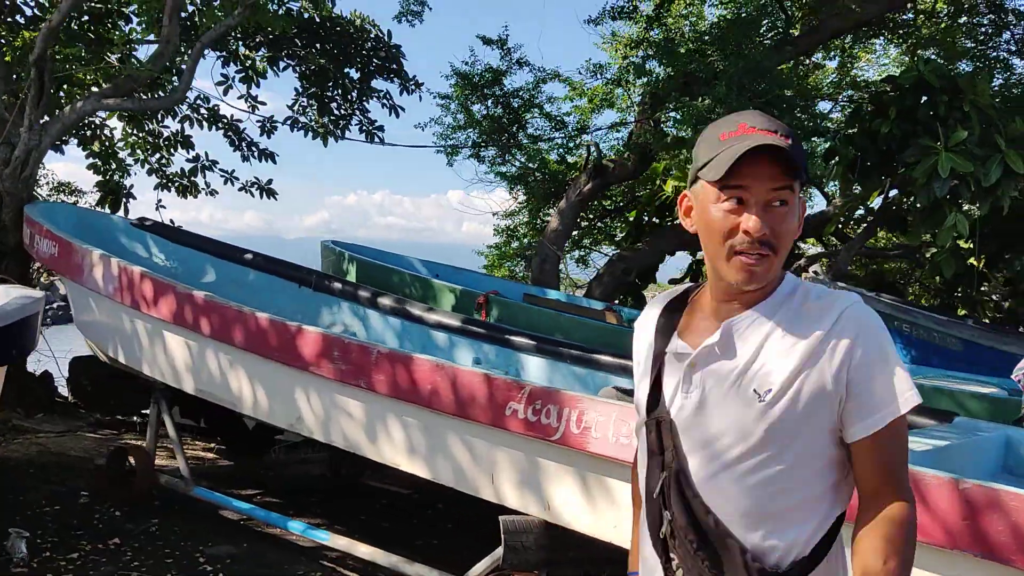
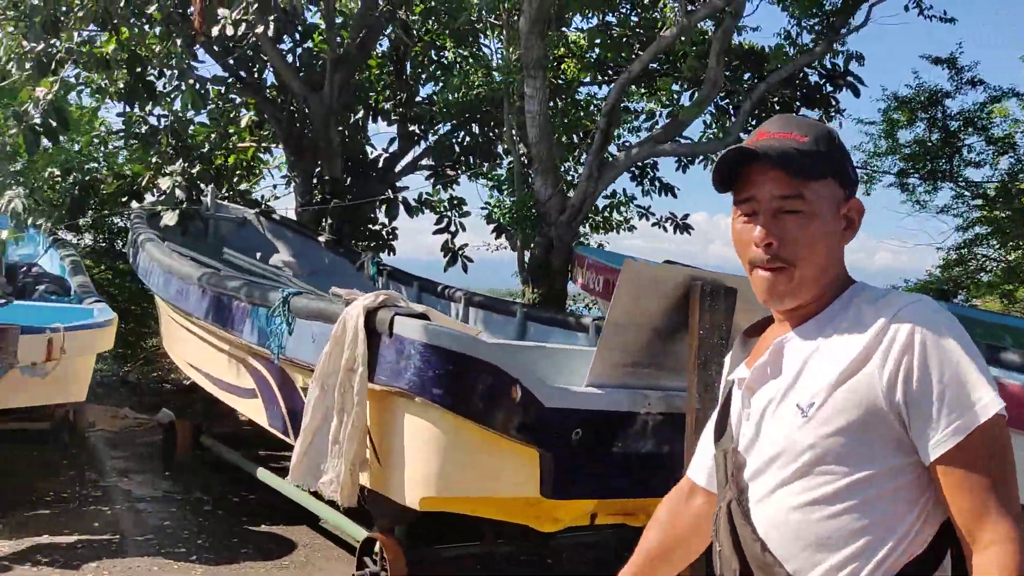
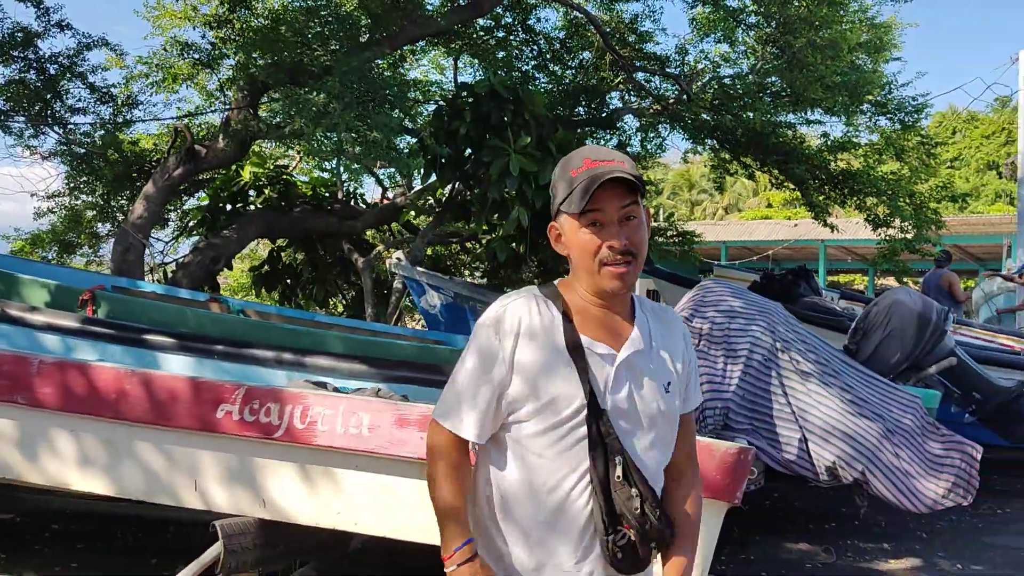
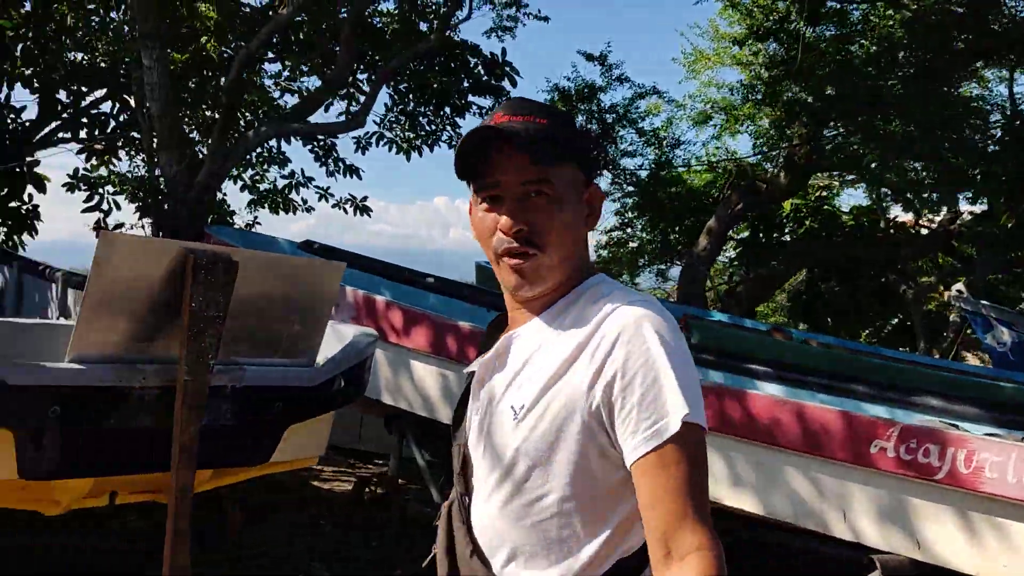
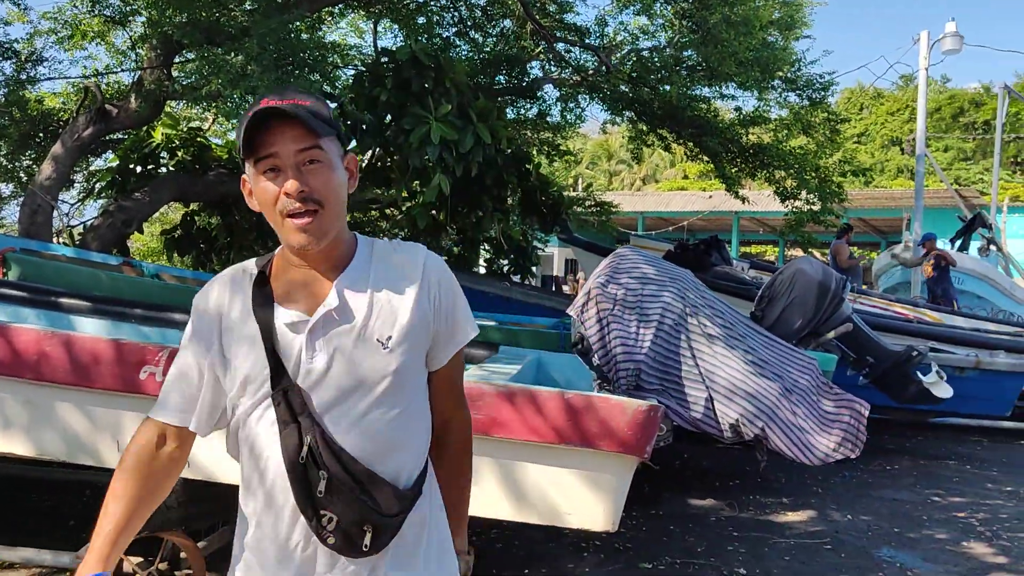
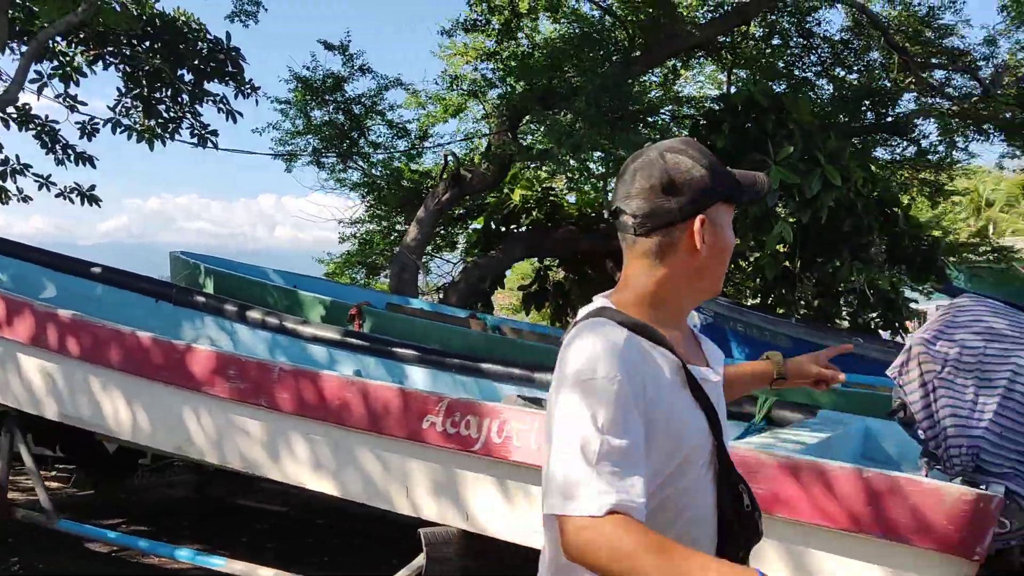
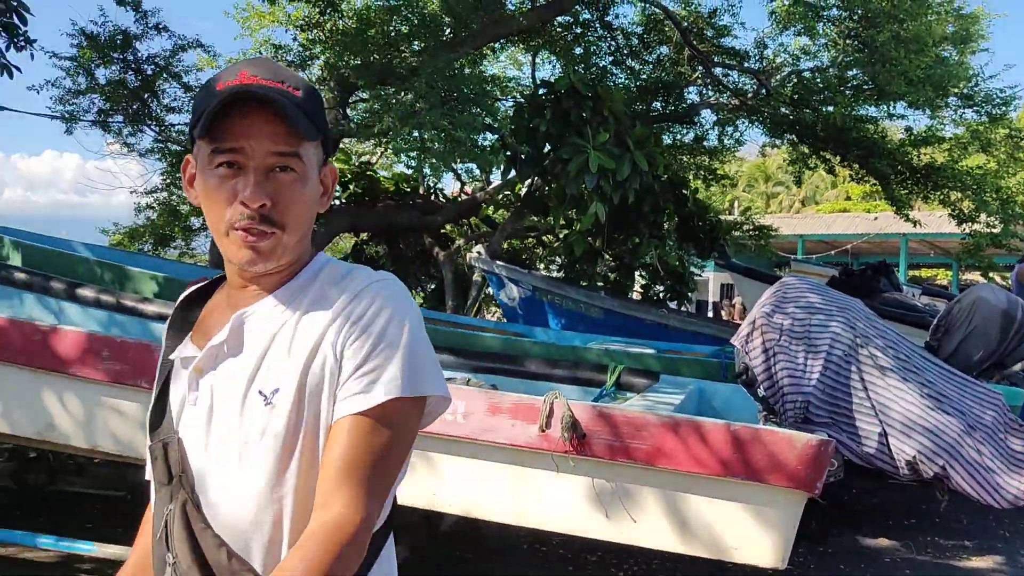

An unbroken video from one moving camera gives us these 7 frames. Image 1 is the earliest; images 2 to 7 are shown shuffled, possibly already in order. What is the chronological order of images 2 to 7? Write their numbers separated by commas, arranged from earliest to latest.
6, 3, 5, 7, 4, 2
